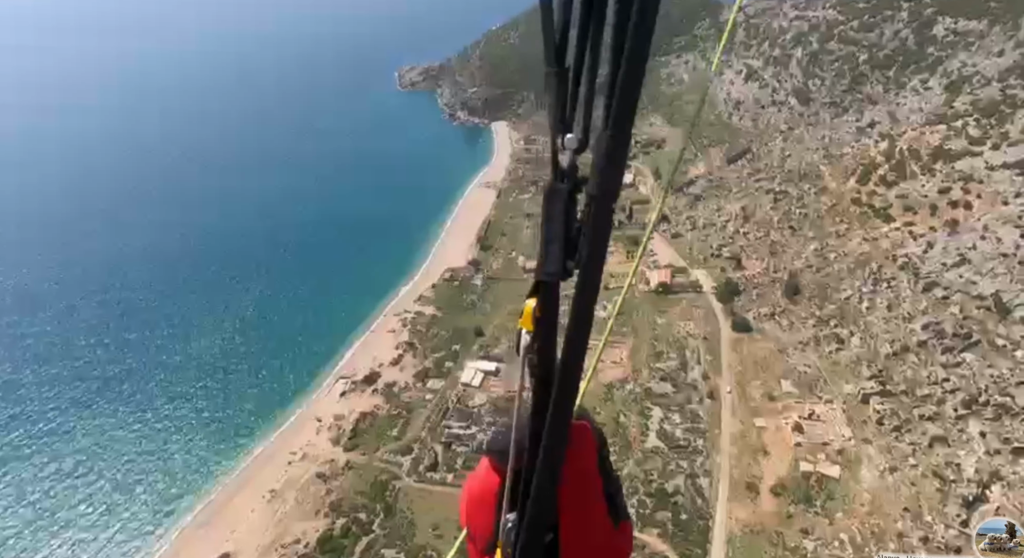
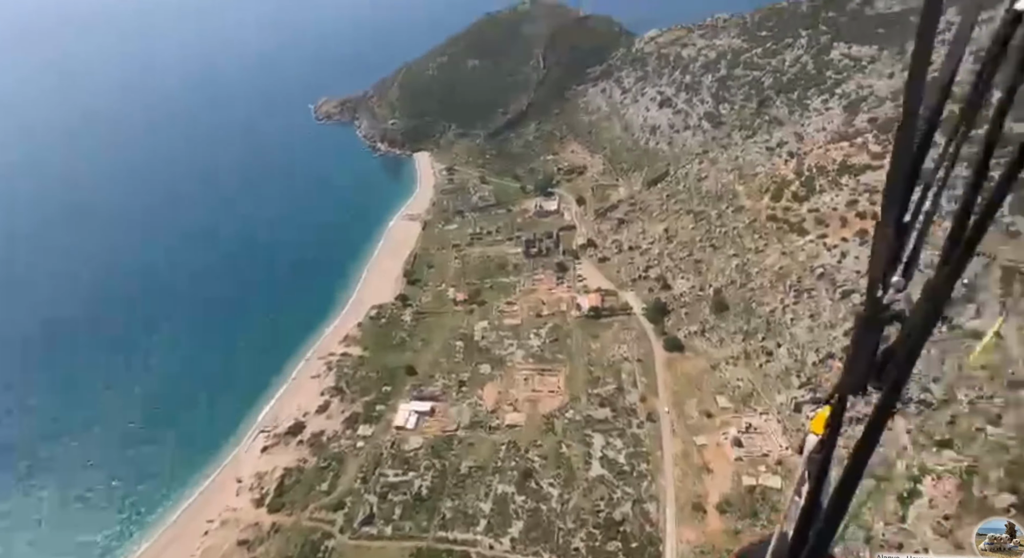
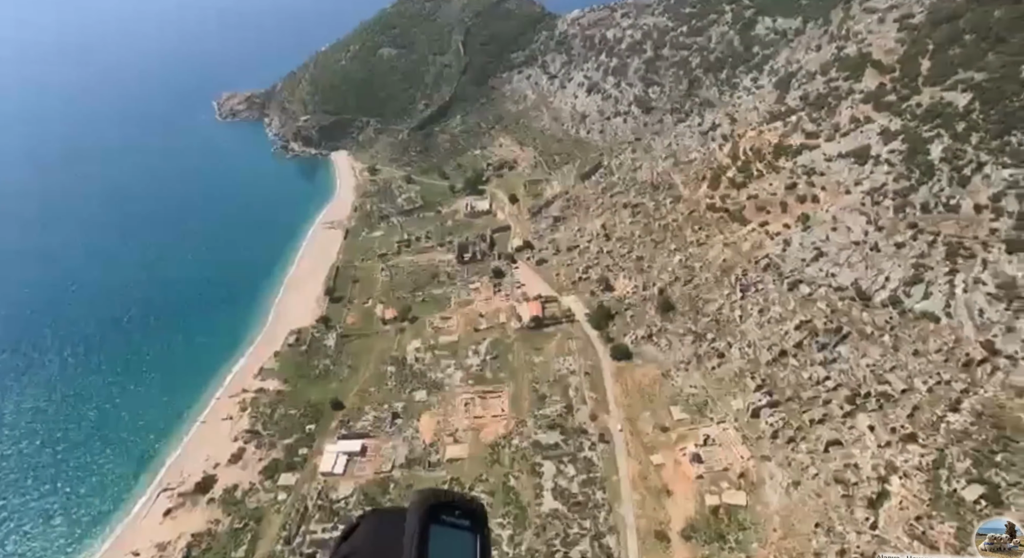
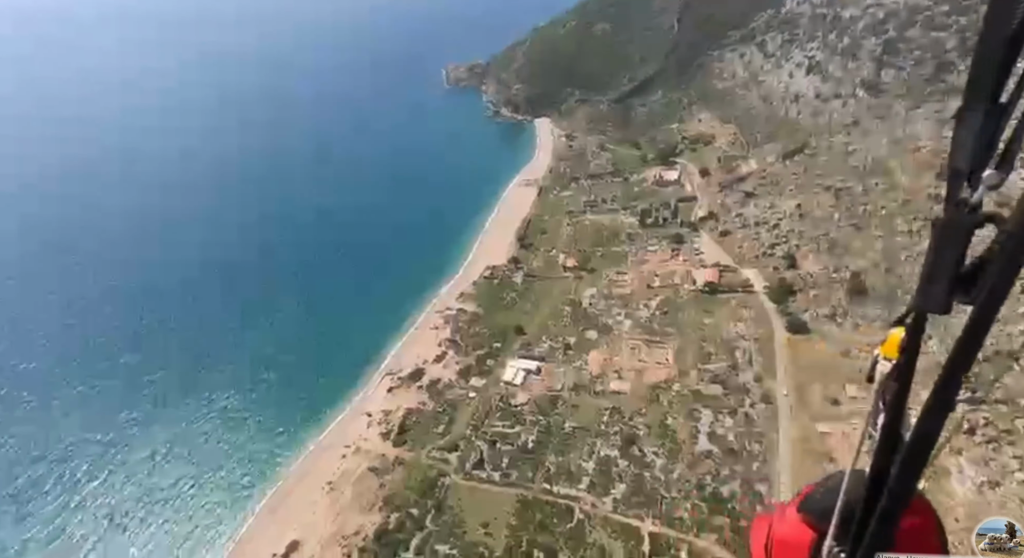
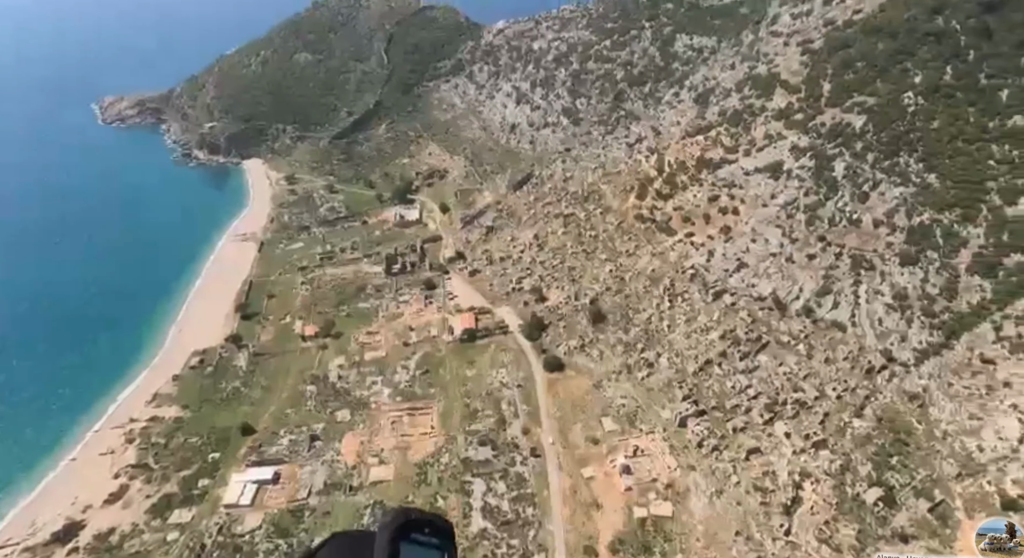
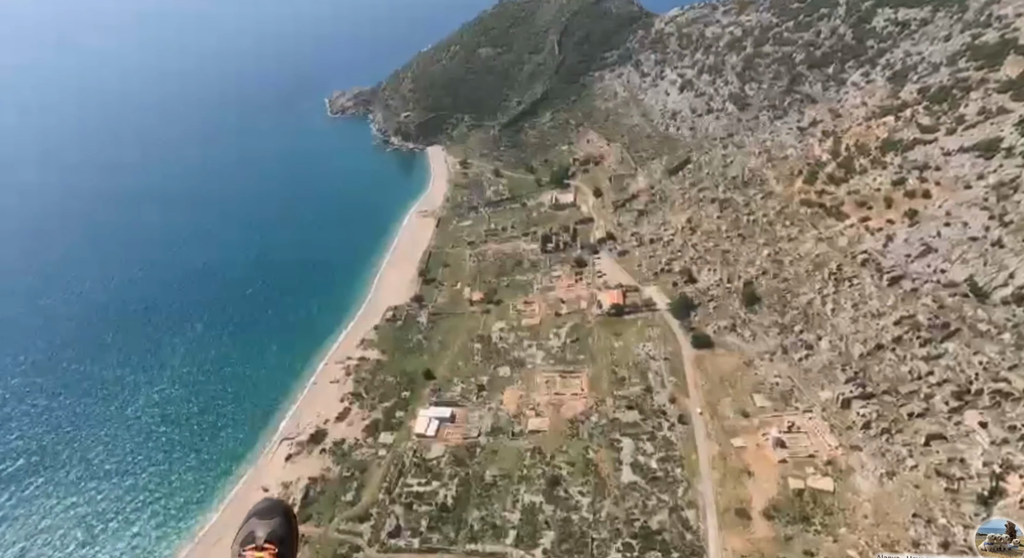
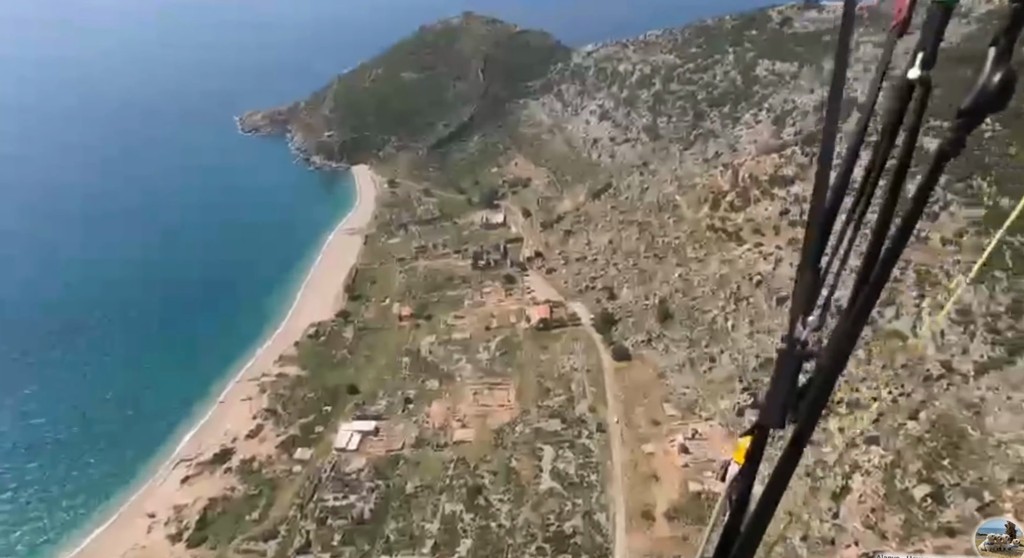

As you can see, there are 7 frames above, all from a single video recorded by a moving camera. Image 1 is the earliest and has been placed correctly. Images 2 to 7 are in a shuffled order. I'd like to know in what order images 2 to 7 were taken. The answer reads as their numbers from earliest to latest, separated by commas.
4, 2, 7, 6, 3, 5
